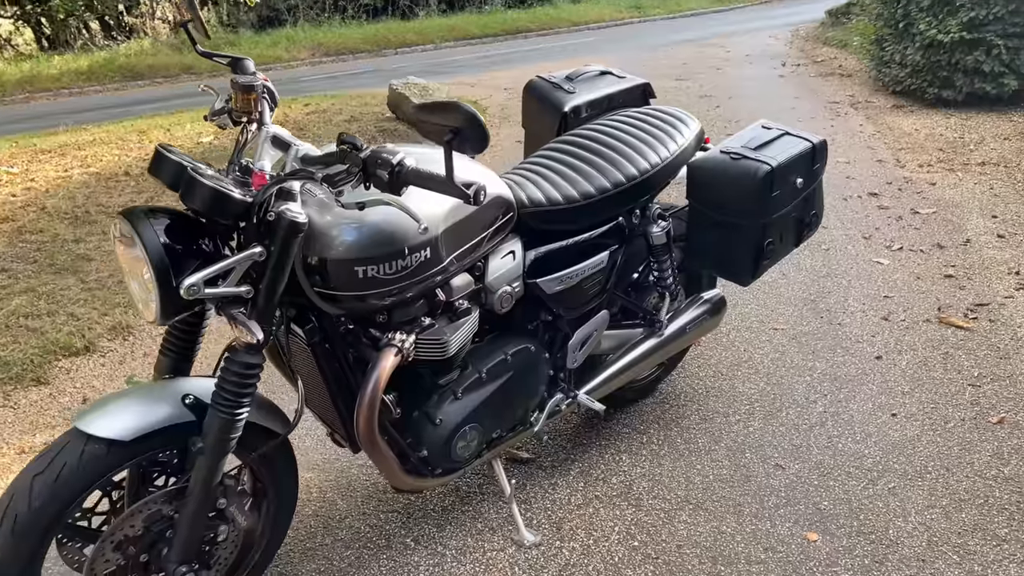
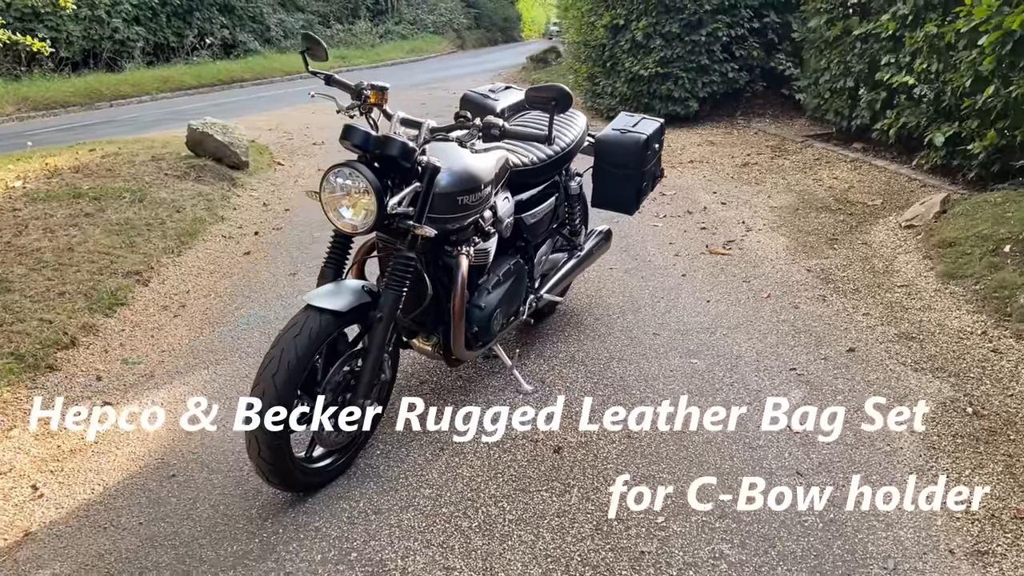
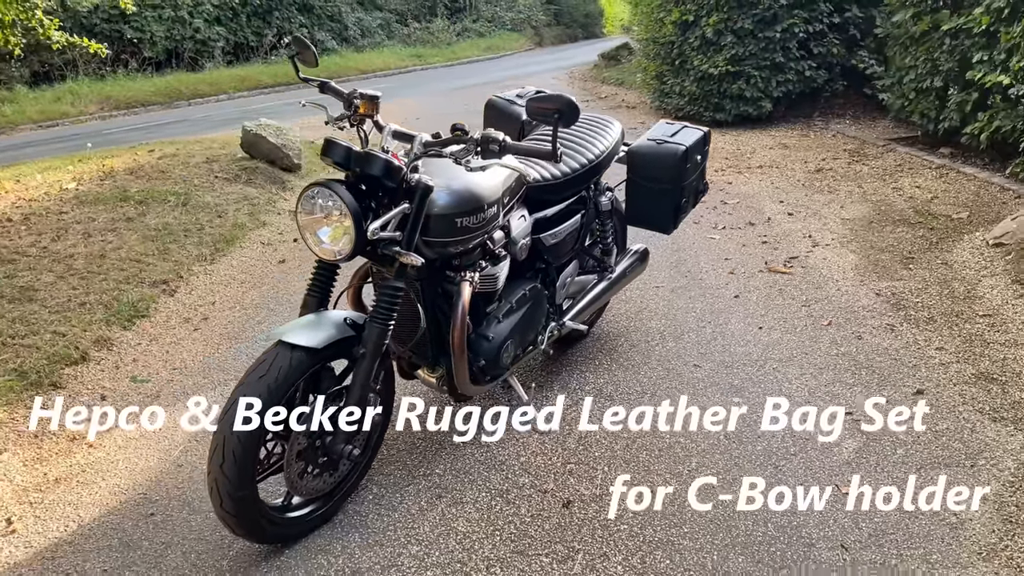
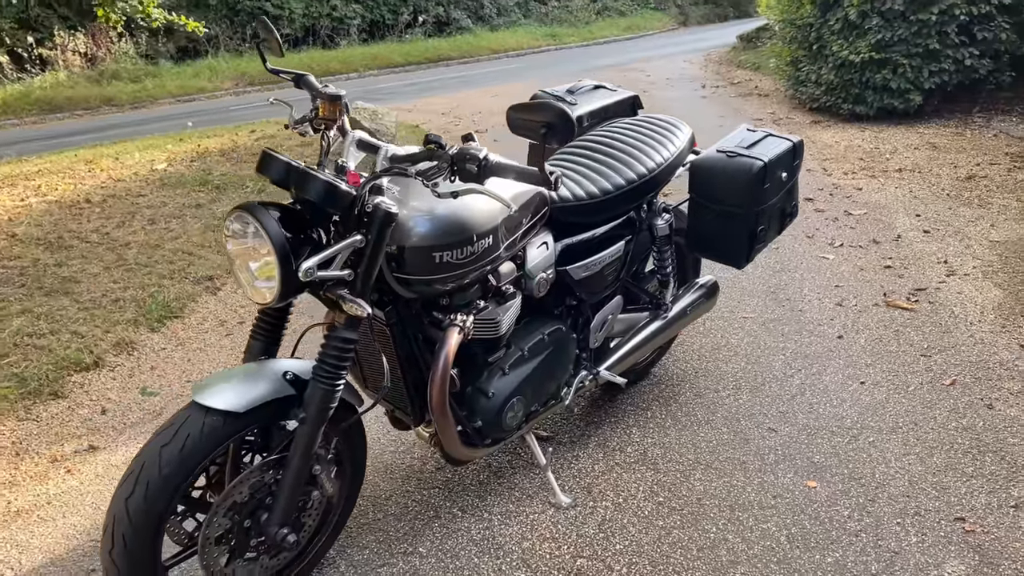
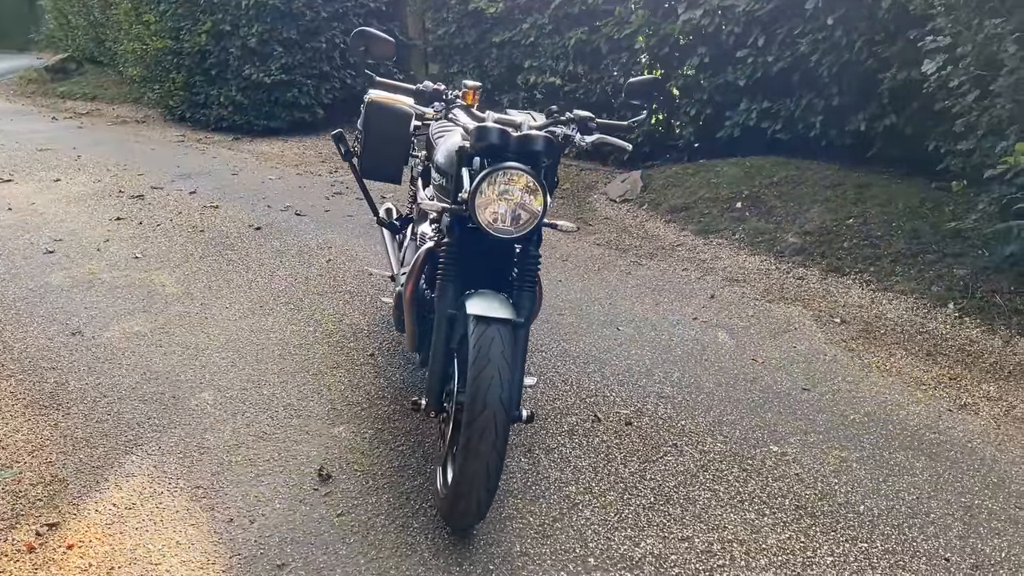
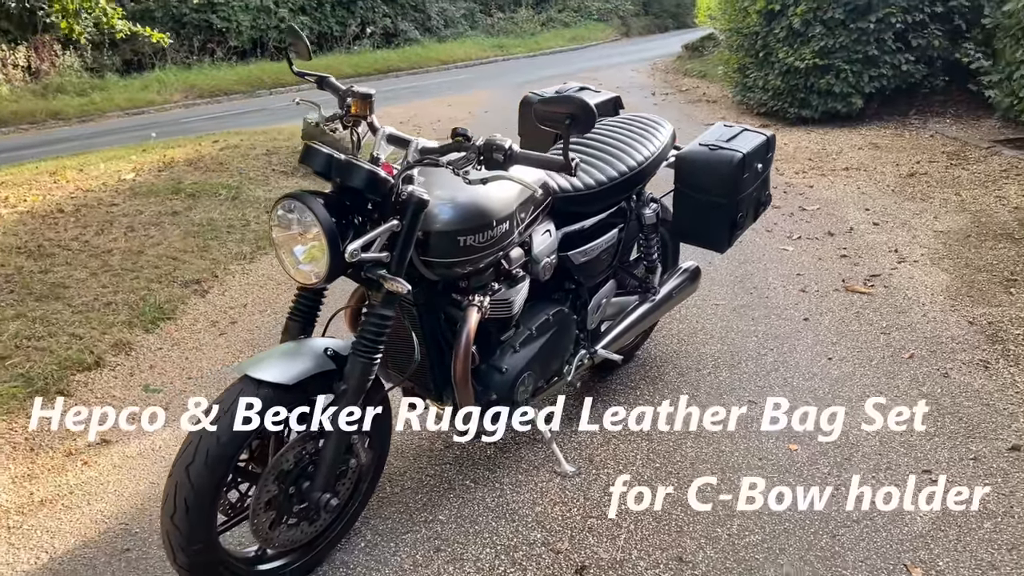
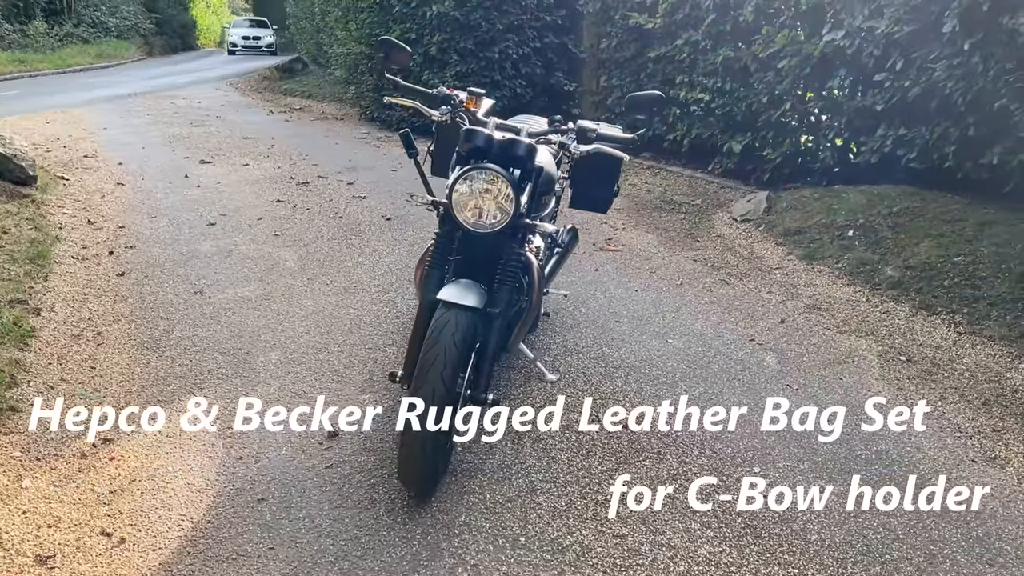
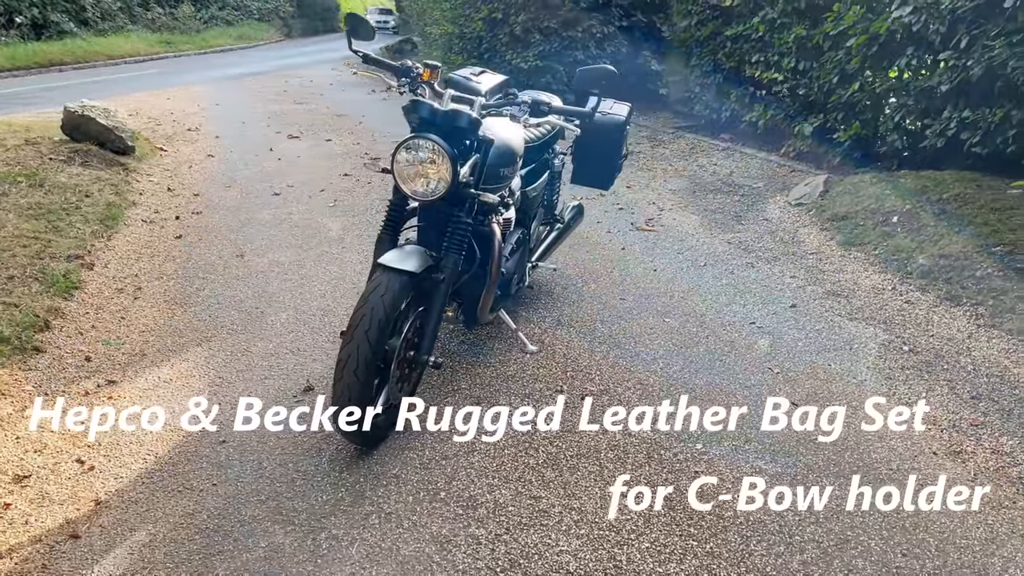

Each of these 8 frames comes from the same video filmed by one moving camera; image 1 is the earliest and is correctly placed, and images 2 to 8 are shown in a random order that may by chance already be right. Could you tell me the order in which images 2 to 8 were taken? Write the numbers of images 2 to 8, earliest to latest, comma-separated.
4, 6, 3, 2, 8, 7, 5
